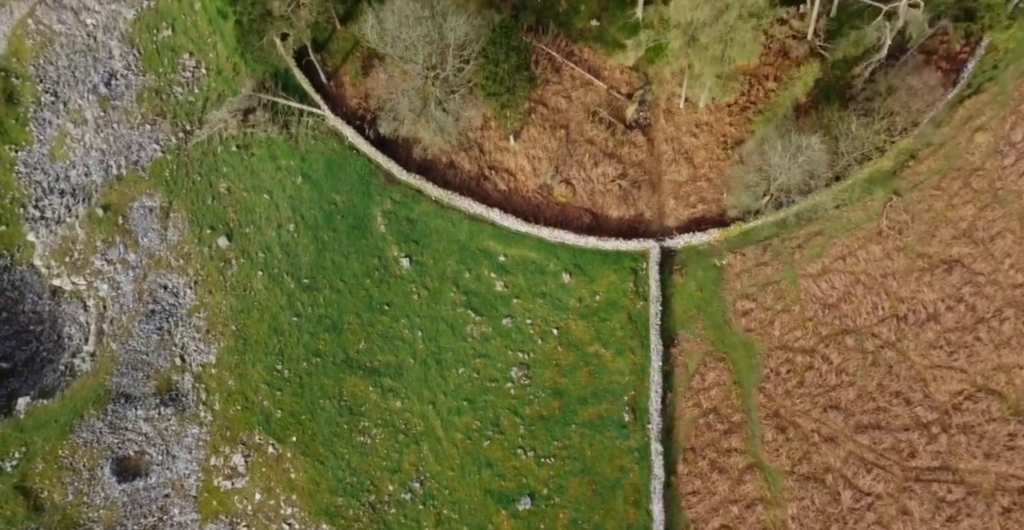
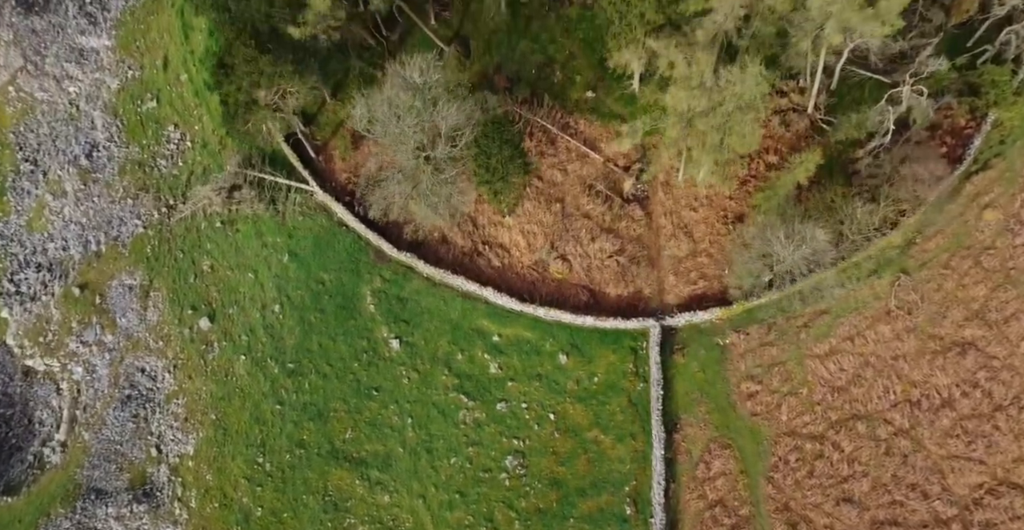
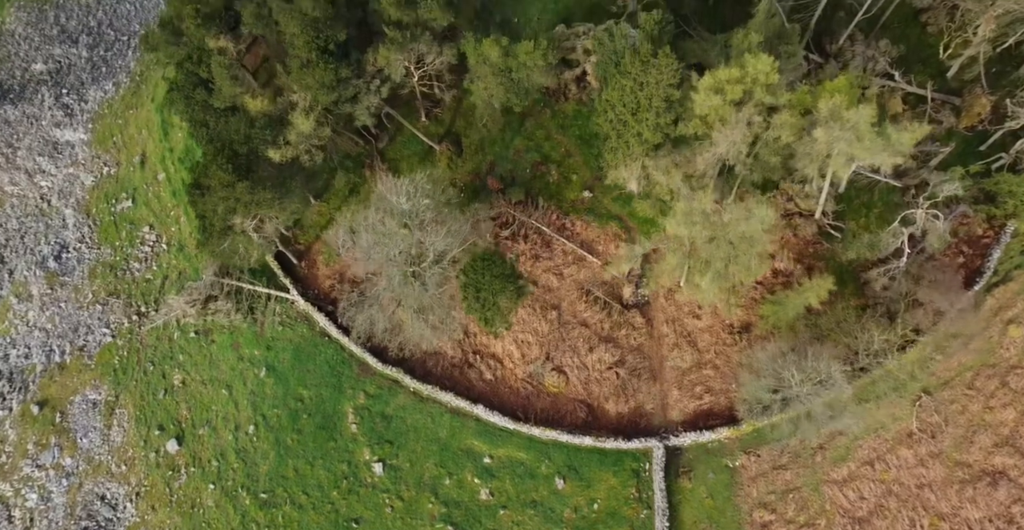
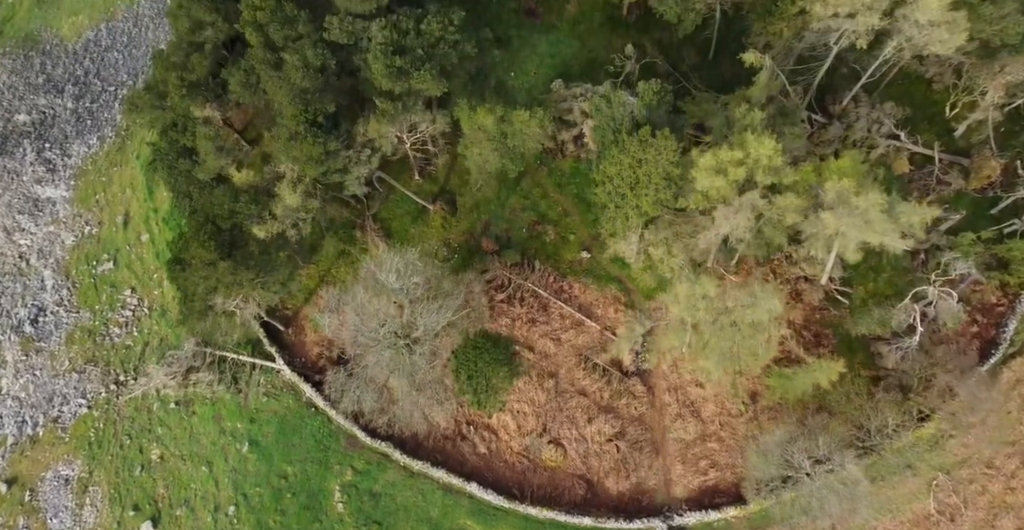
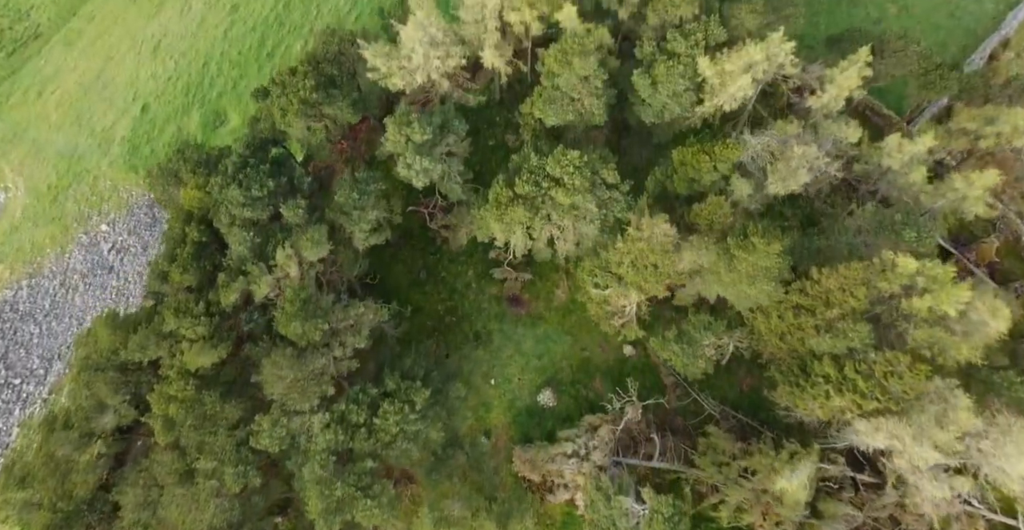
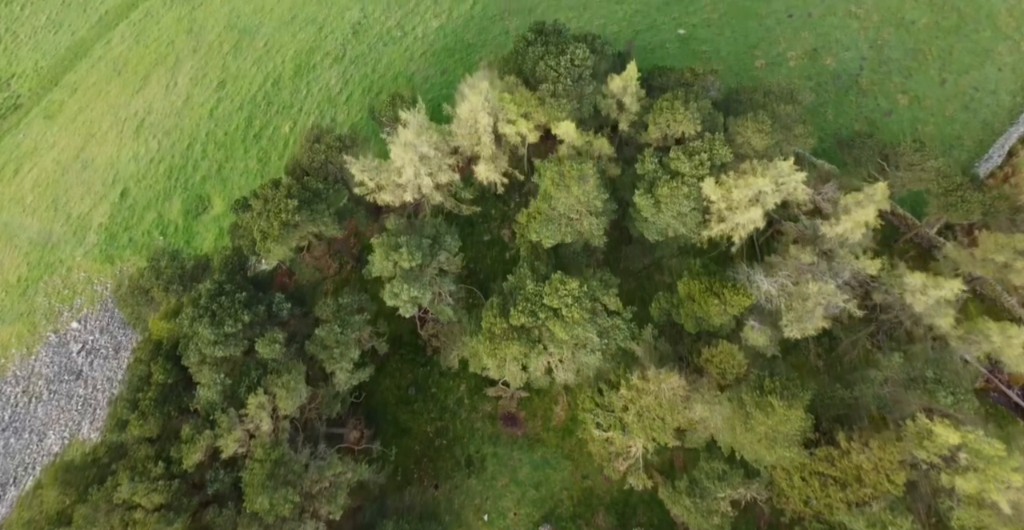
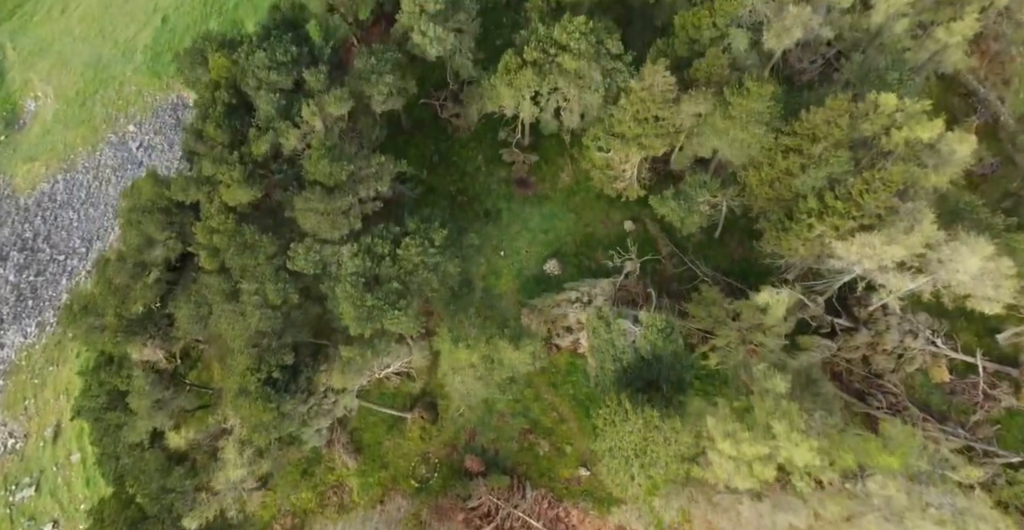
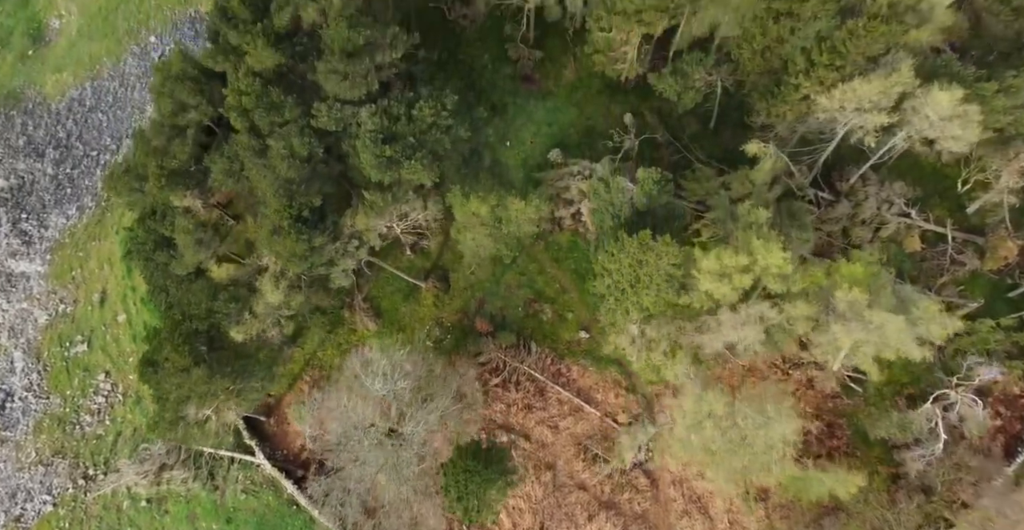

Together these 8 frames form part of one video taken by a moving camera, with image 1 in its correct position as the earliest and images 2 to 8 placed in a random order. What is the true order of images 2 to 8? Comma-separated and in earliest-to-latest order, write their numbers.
2, 3, 4, 8, 7, 5, 6
